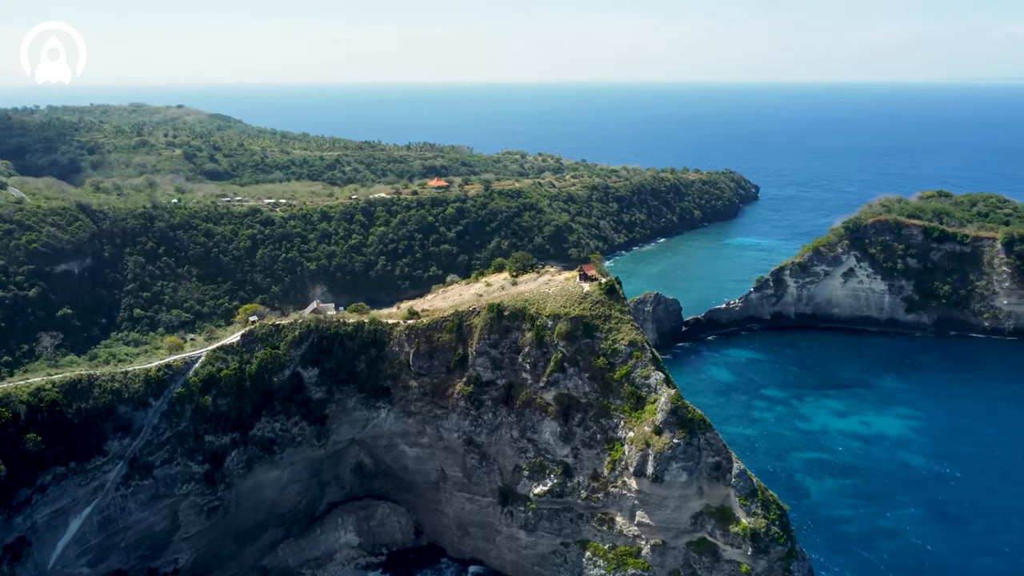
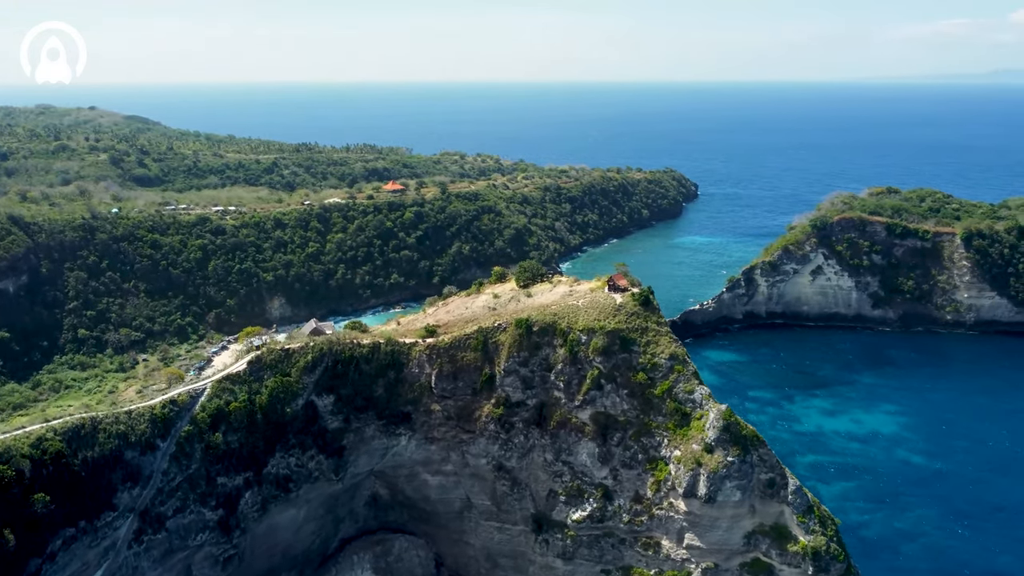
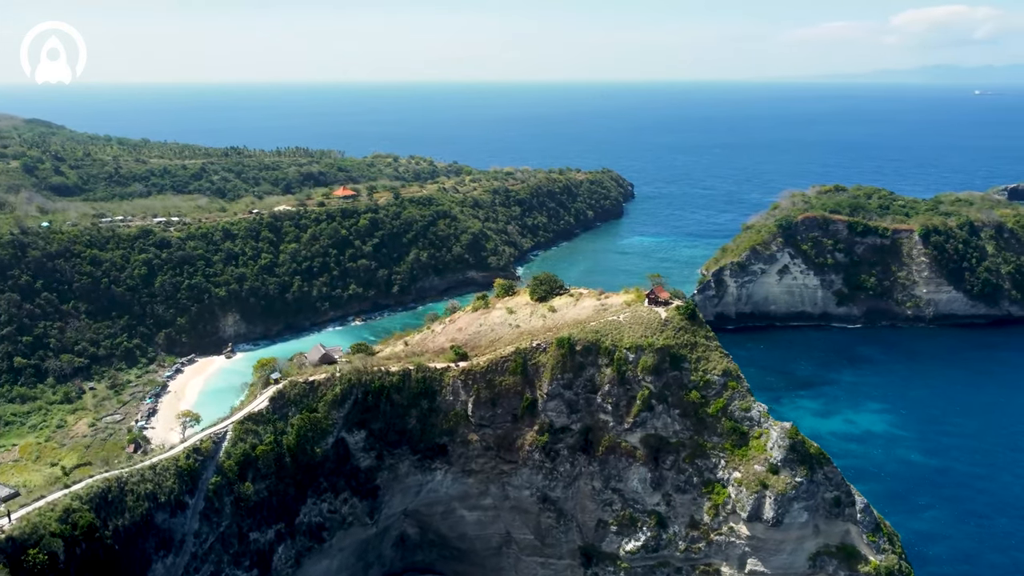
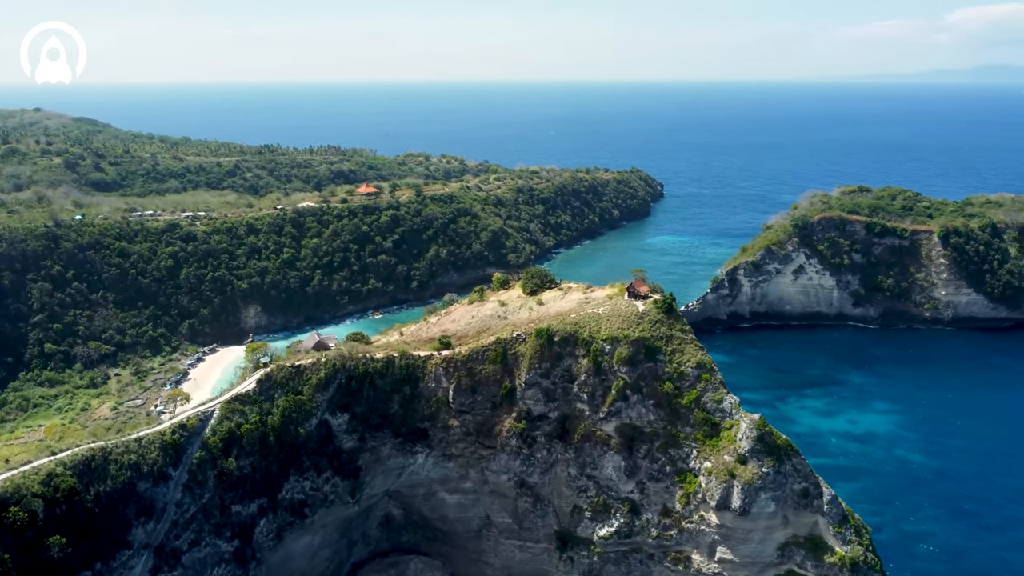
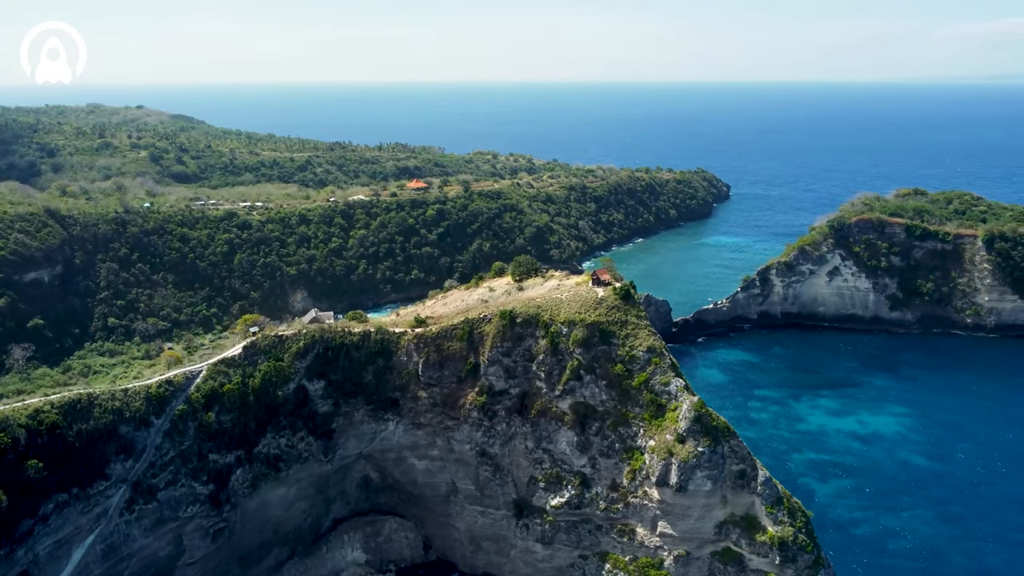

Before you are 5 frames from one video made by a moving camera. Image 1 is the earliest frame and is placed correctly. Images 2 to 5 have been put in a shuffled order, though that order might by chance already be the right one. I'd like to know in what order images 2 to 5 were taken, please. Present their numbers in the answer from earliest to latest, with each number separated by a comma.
5, 2, 4, 3
